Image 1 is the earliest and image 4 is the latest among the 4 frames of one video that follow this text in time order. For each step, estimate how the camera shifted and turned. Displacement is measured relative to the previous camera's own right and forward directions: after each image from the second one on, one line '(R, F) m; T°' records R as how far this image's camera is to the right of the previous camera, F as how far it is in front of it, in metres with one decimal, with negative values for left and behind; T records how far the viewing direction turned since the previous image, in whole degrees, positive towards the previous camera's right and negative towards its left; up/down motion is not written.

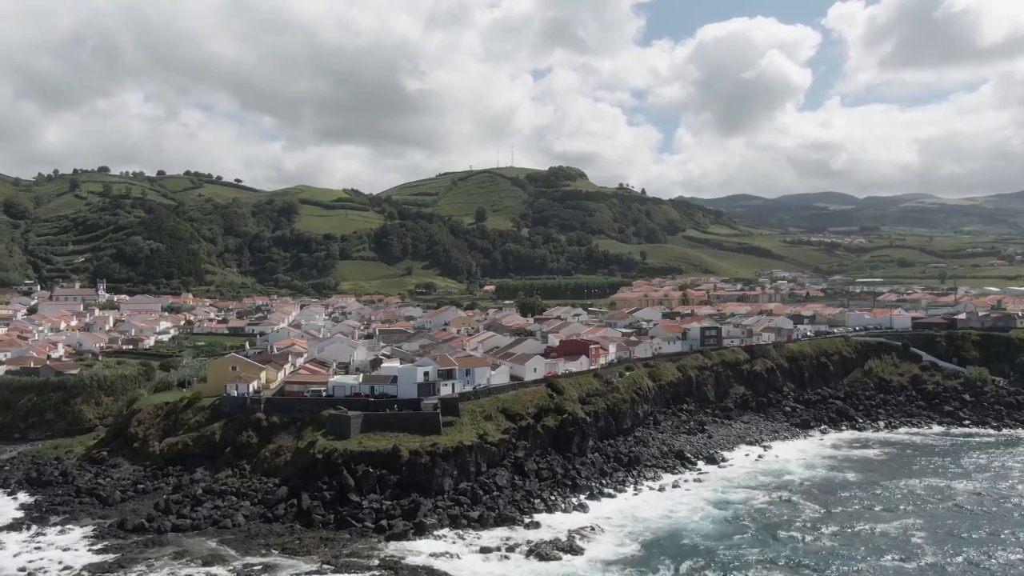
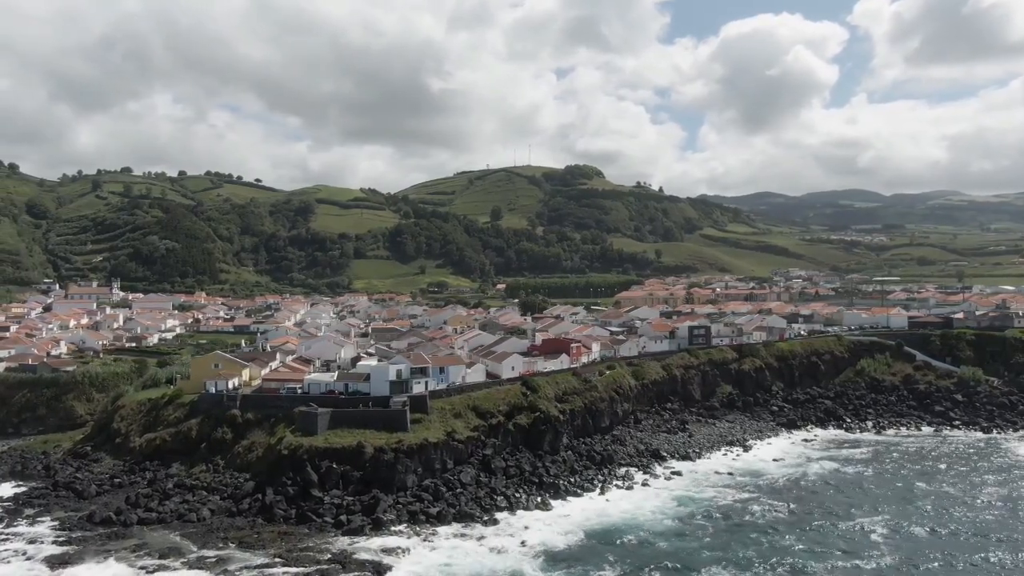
(+2.9, -0.2) m; -2°
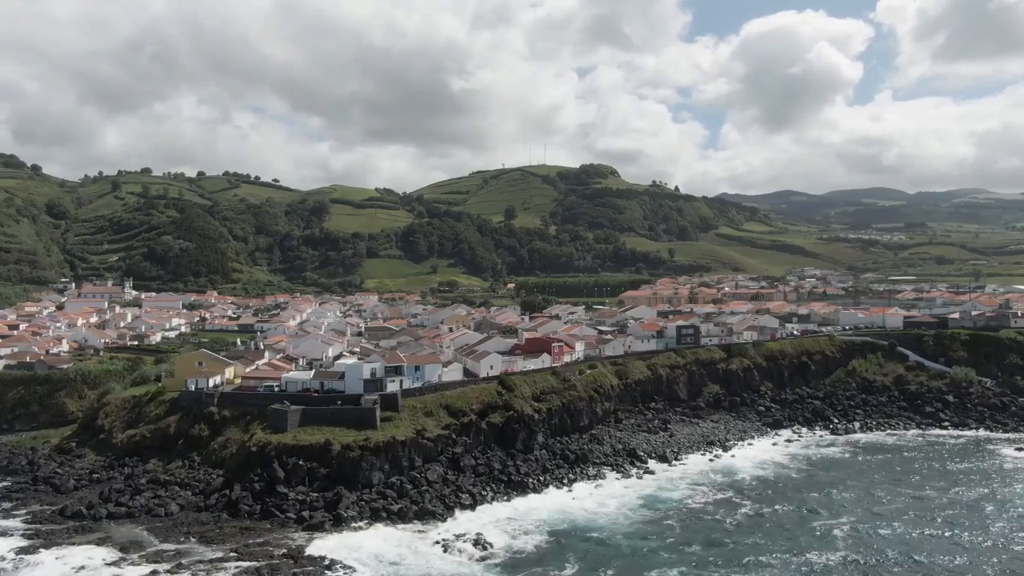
(+2.7, -0.2) m; -1°
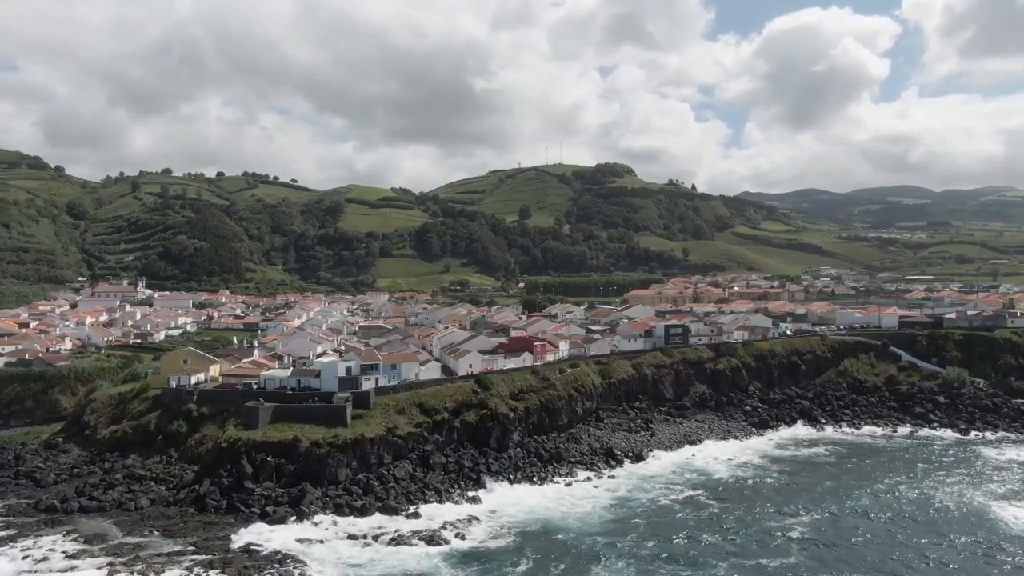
(+2.8, -0.2) m; -2°
